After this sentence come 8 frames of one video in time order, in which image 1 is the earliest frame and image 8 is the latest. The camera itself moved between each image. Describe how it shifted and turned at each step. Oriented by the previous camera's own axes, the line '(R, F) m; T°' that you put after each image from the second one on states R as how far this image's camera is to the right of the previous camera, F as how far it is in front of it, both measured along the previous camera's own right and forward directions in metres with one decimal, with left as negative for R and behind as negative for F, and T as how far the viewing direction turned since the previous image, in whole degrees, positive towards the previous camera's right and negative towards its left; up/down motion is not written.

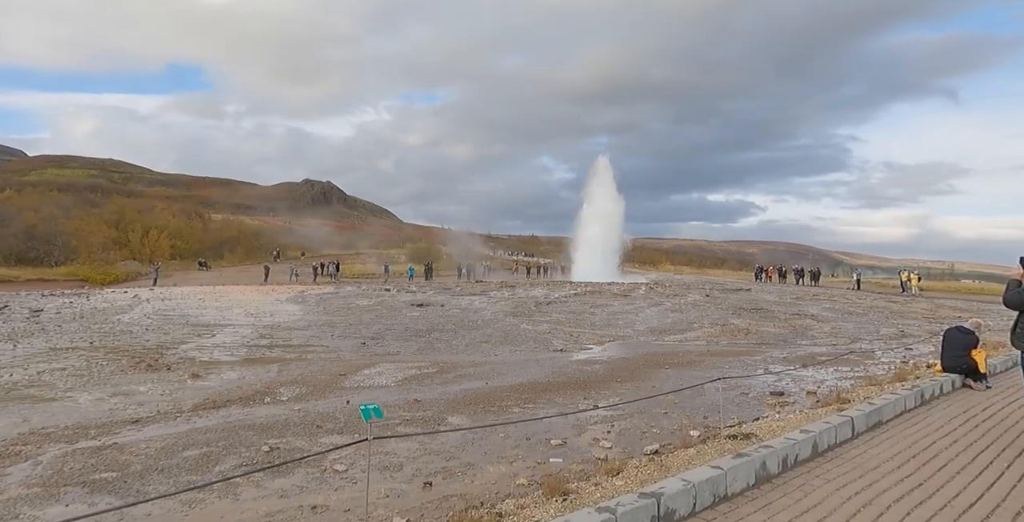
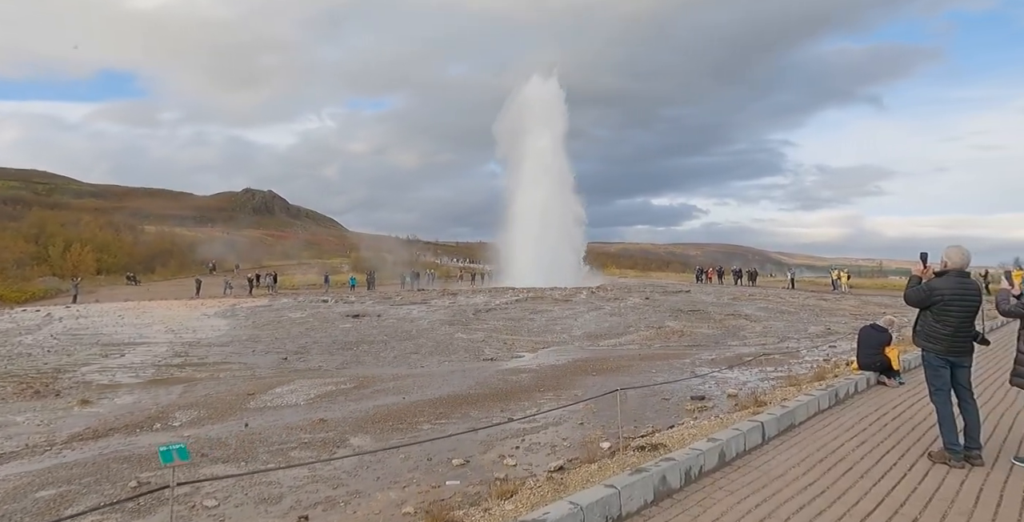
(+0.6, +0.4) m; +5°
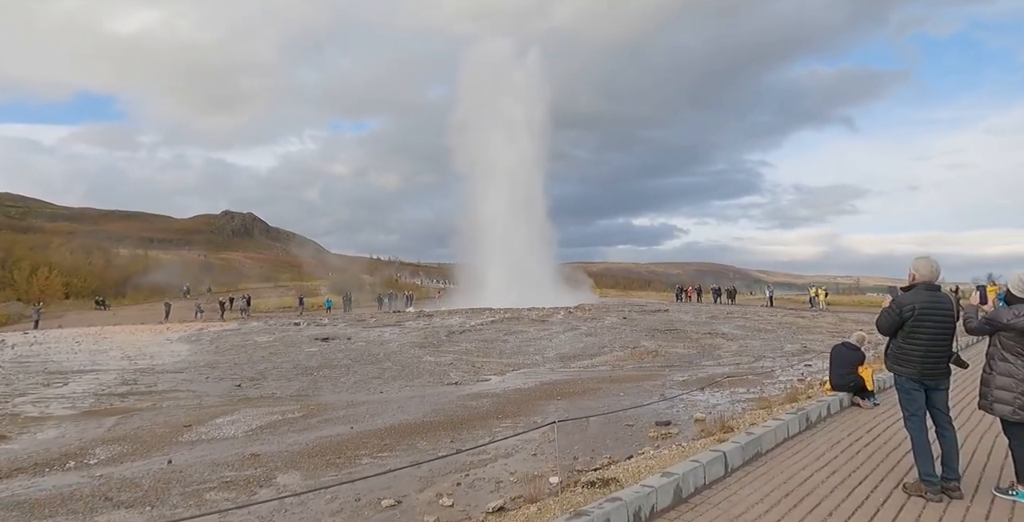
(+0.5, +0.6) m; +2°
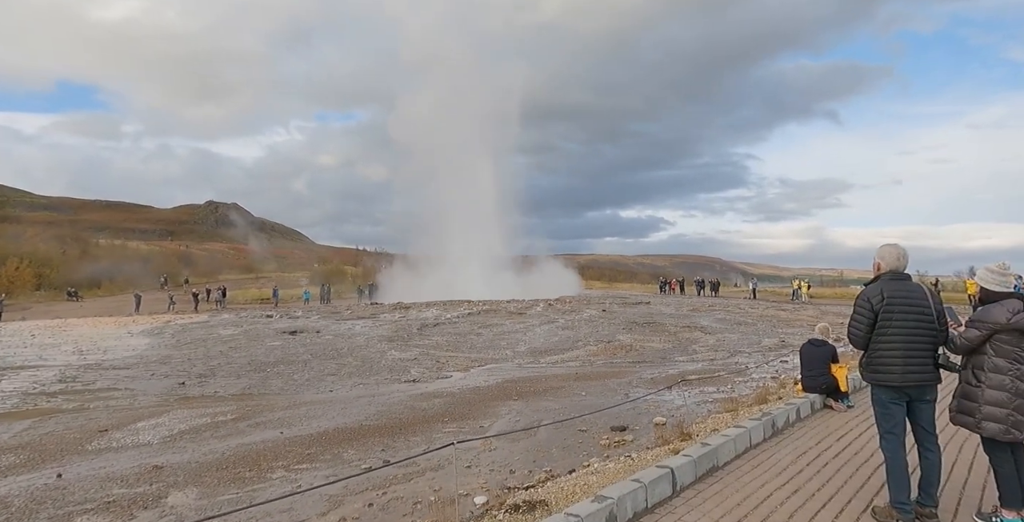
(+0.6, +0.9) m; +1°
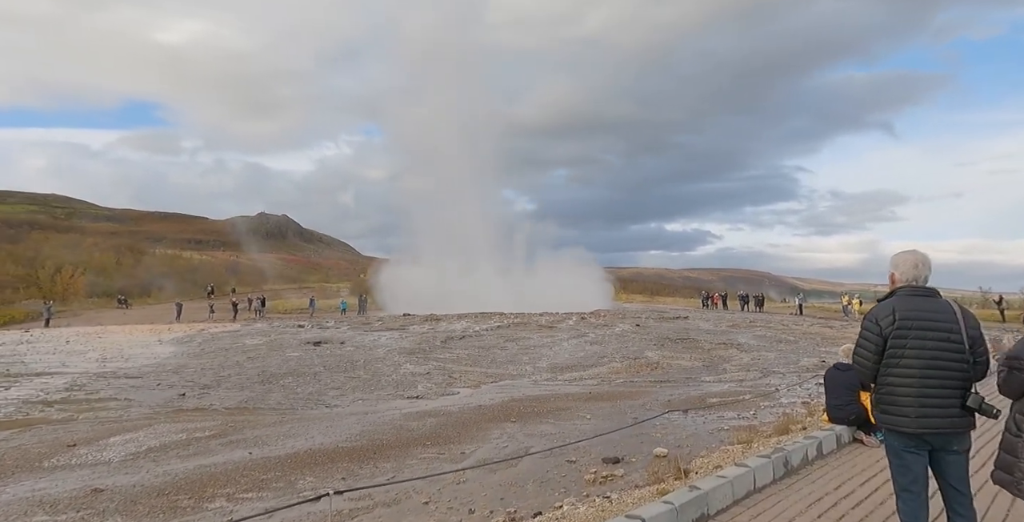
(+0.8, +0.9) m; -4°
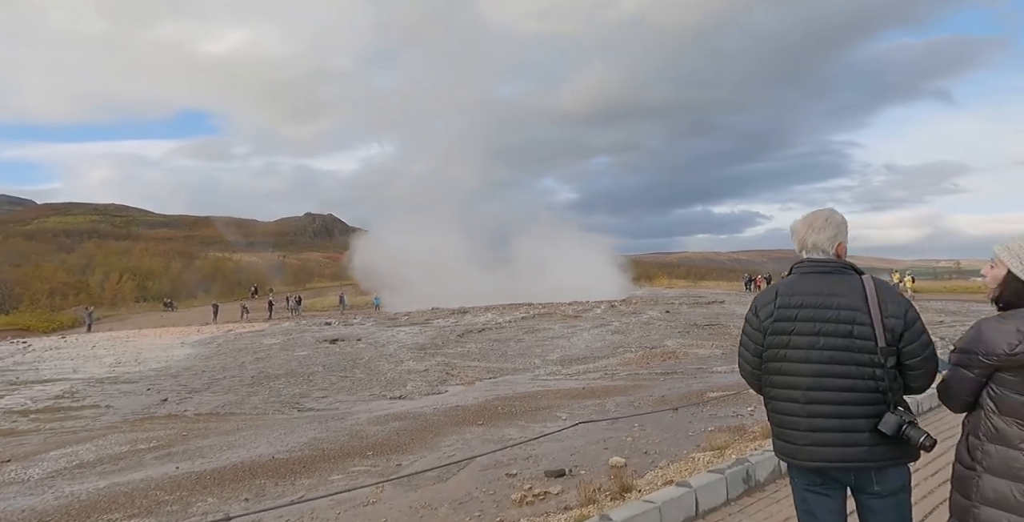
(+1.3, +1.0) m; -4°
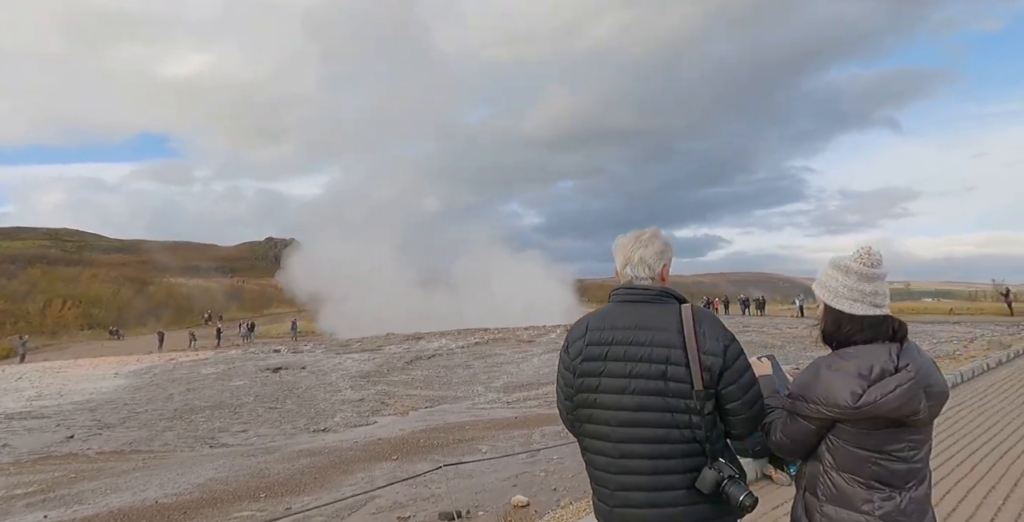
(+0.8, +0.3) m; +3°
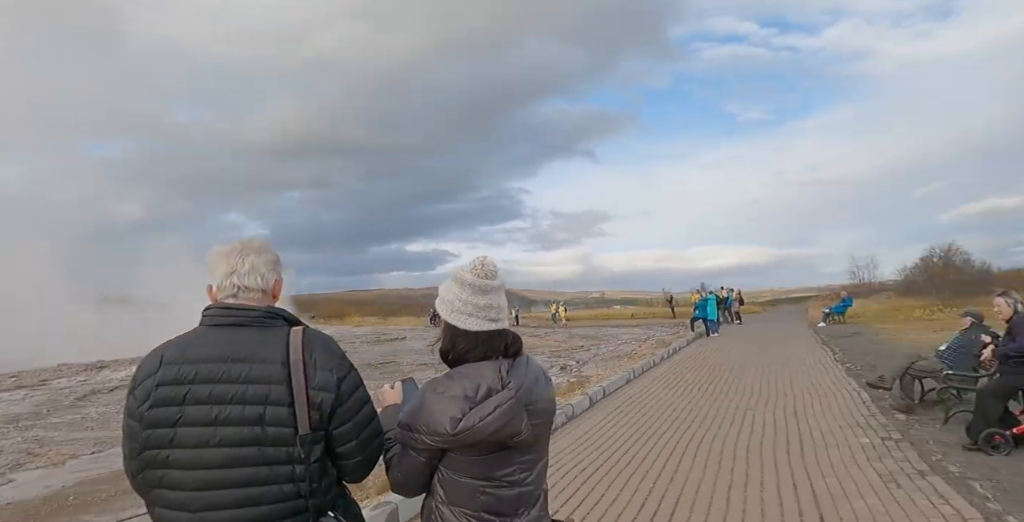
(+0.5, +0.3) m; +24°
